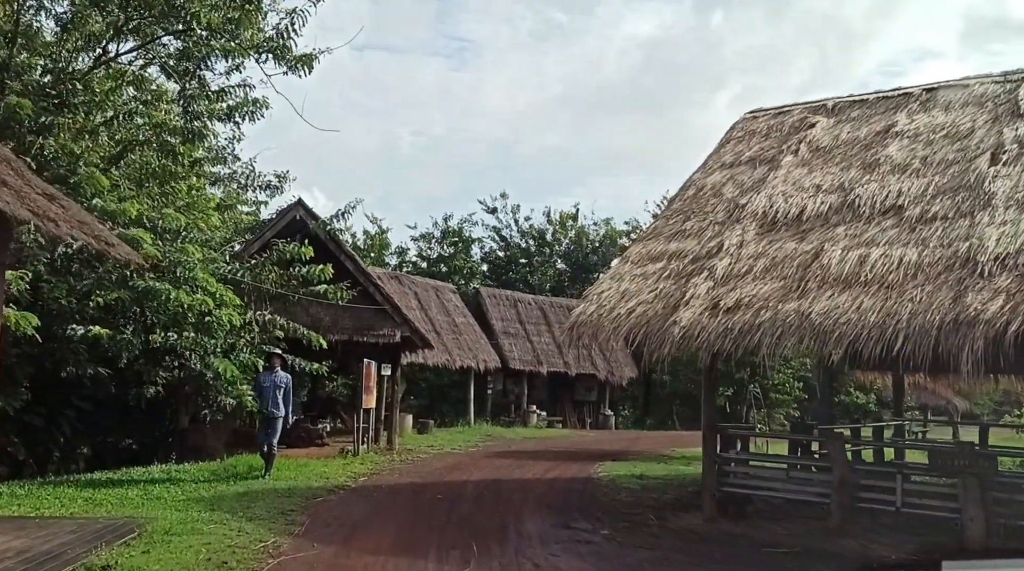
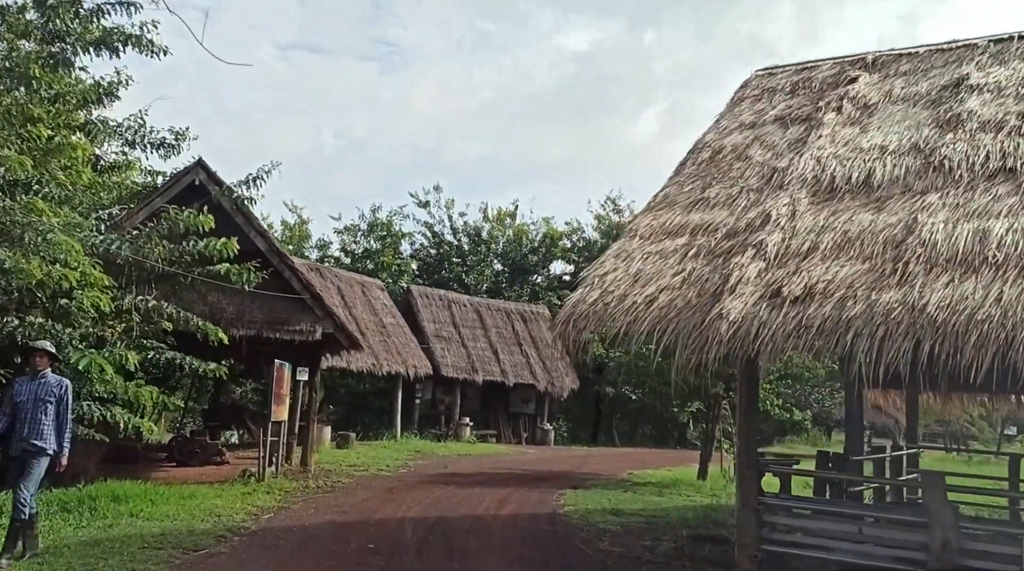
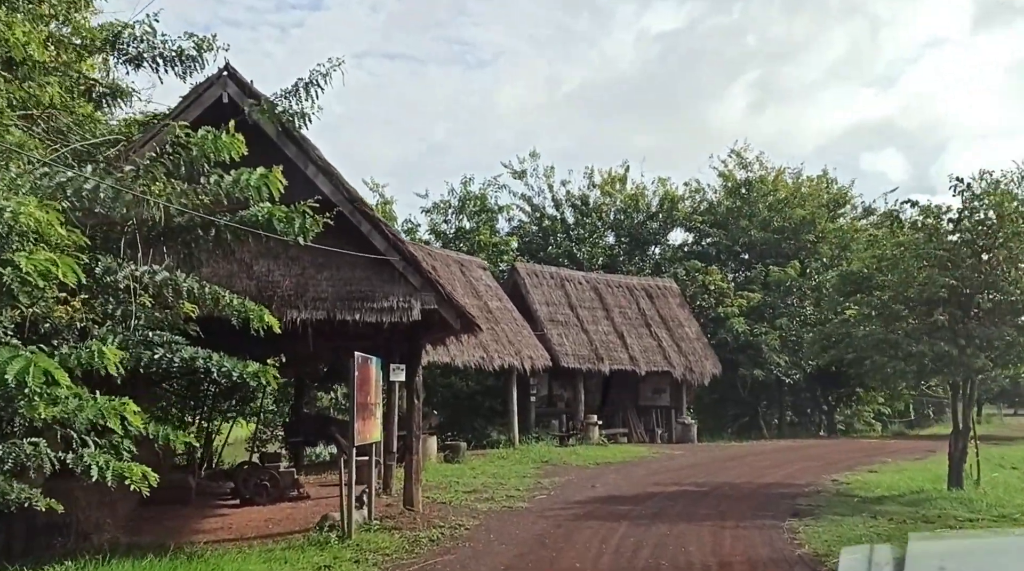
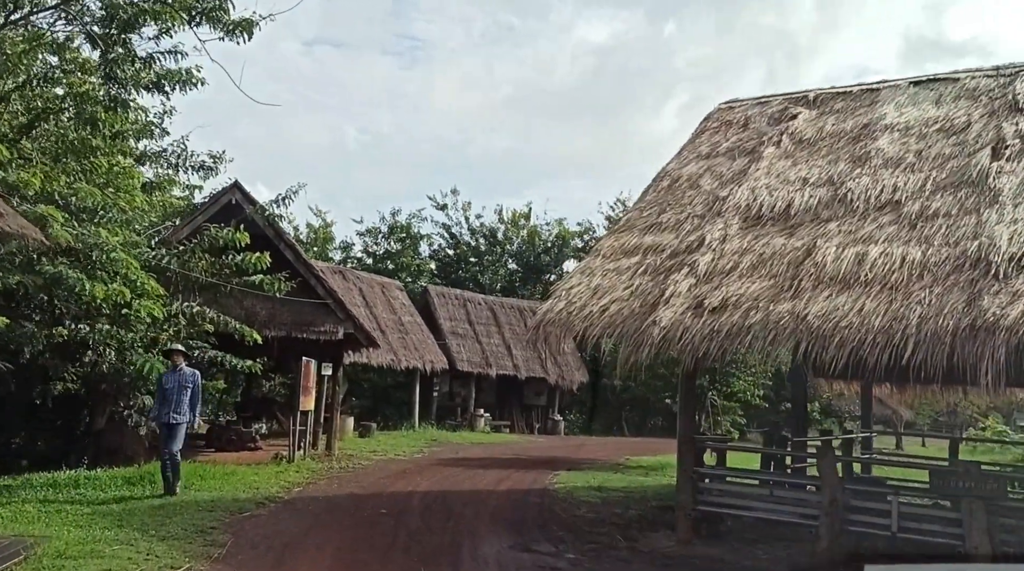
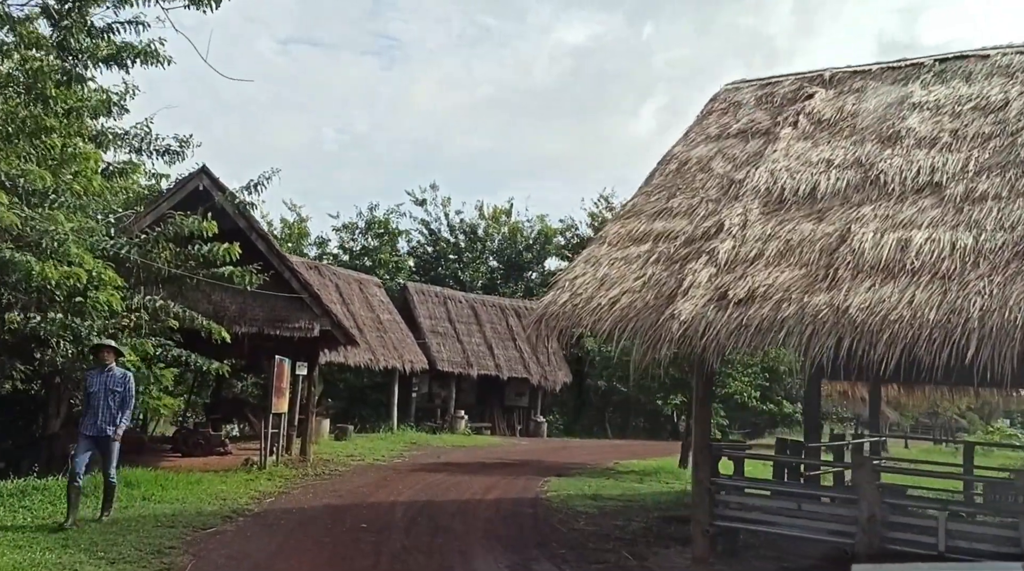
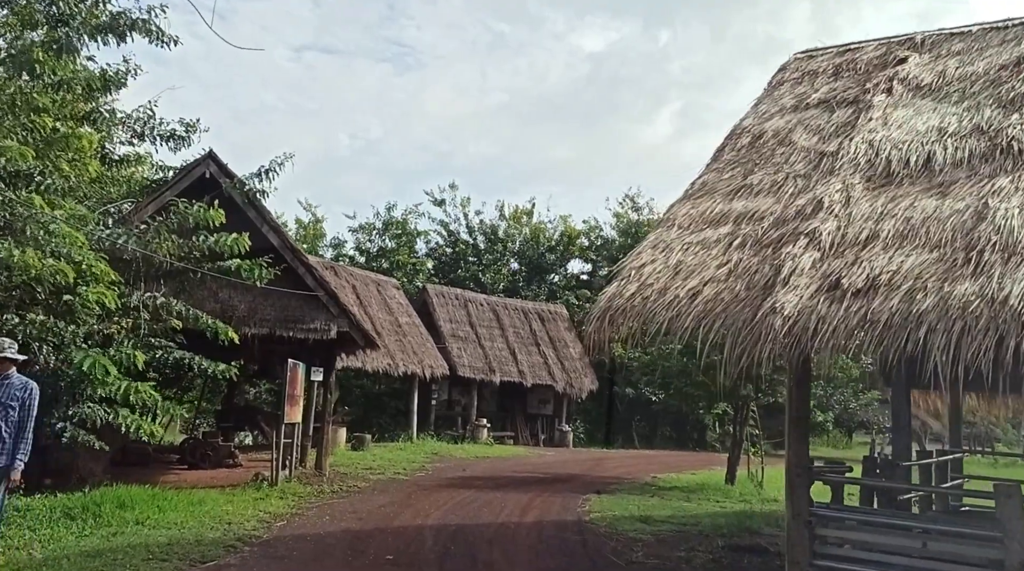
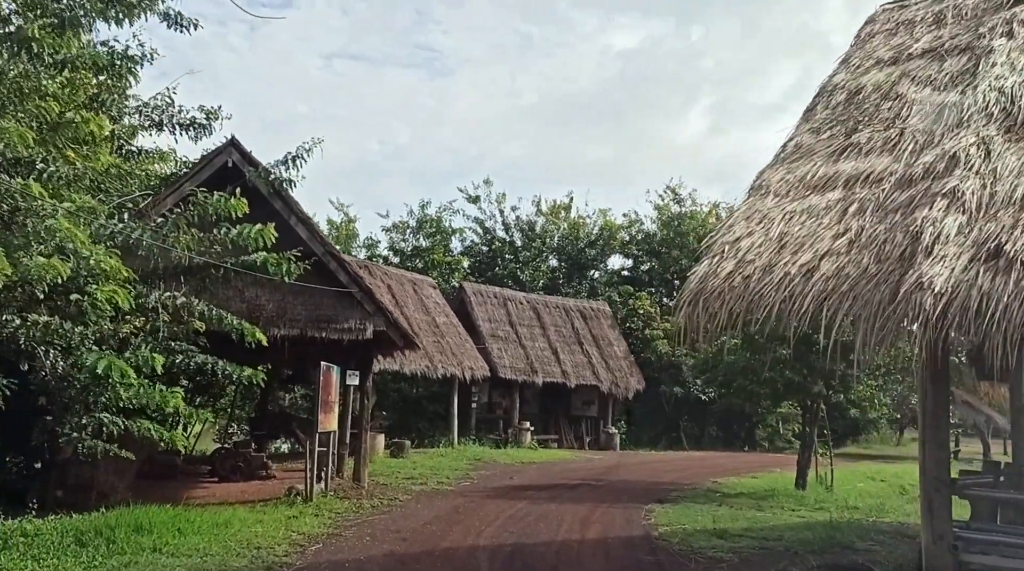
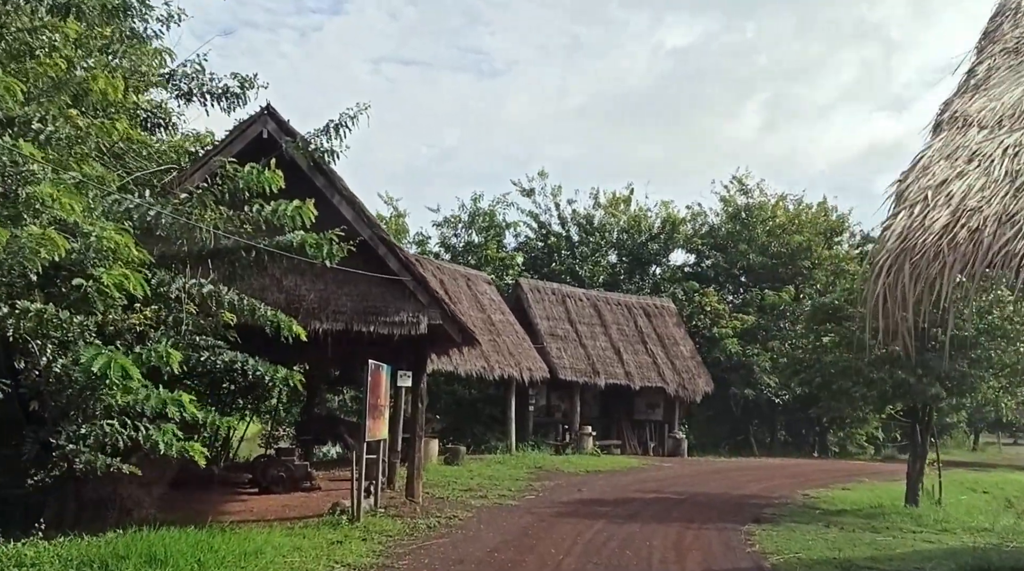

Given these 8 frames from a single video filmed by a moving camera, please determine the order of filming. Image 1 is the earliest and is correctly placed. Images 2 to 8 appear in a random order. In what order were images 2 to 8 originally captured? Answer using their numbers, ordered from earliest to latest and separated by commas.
4, 5, 2, 6, 7, 8, 3
